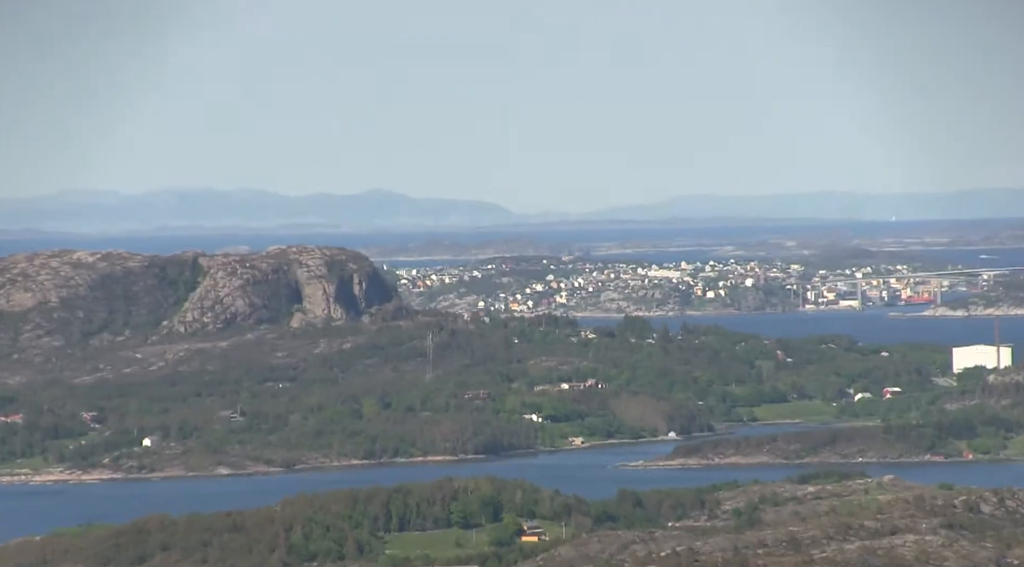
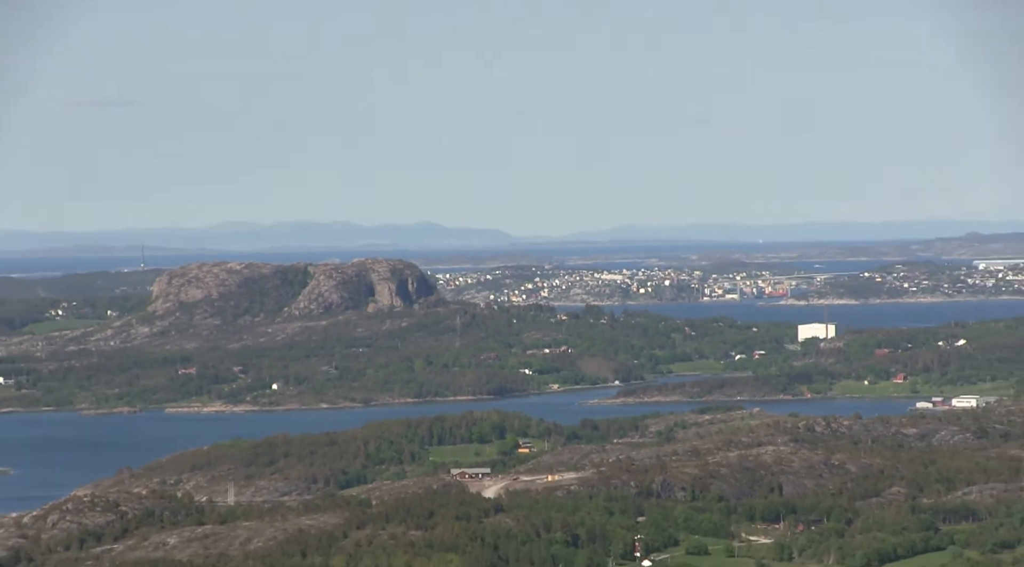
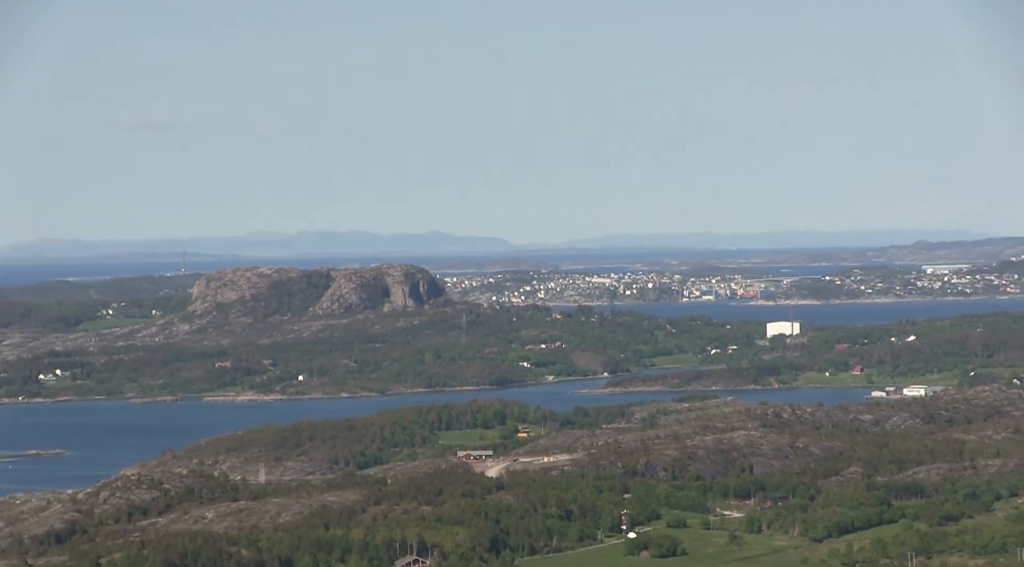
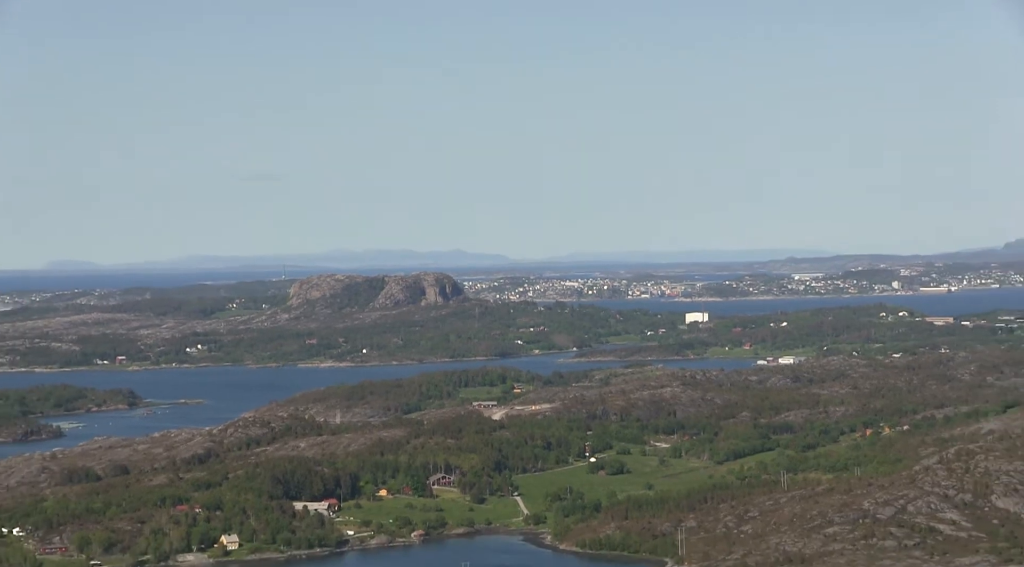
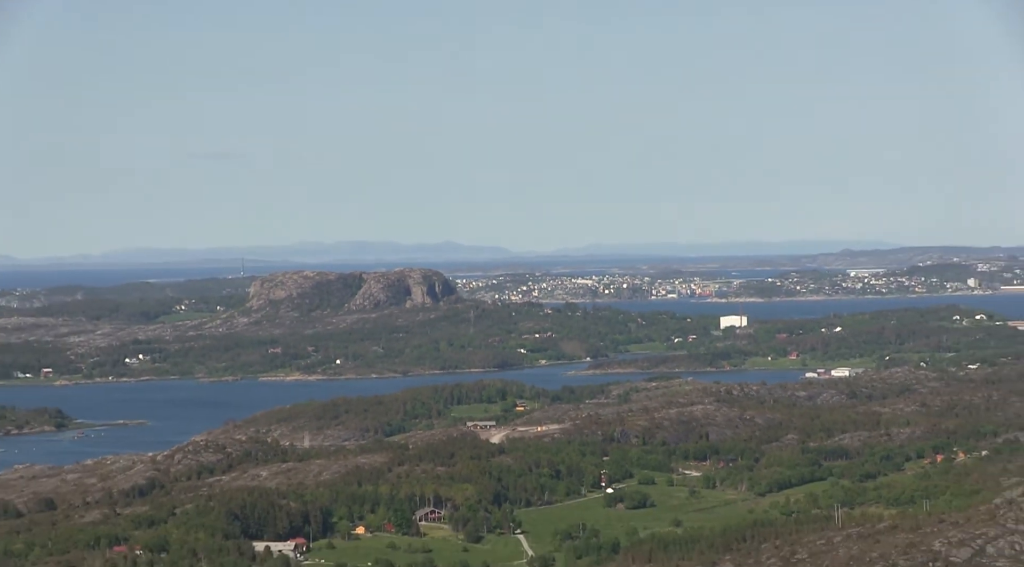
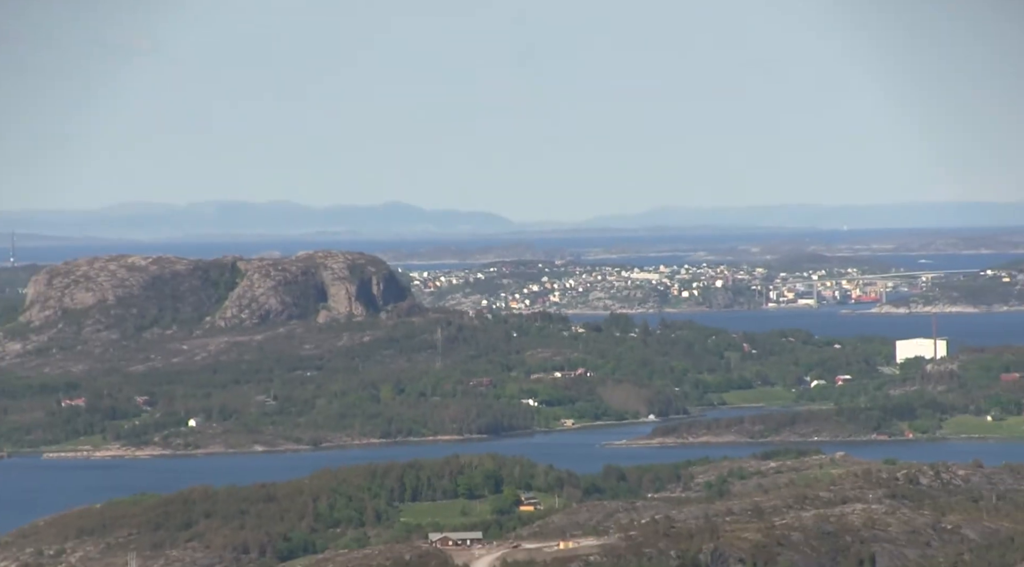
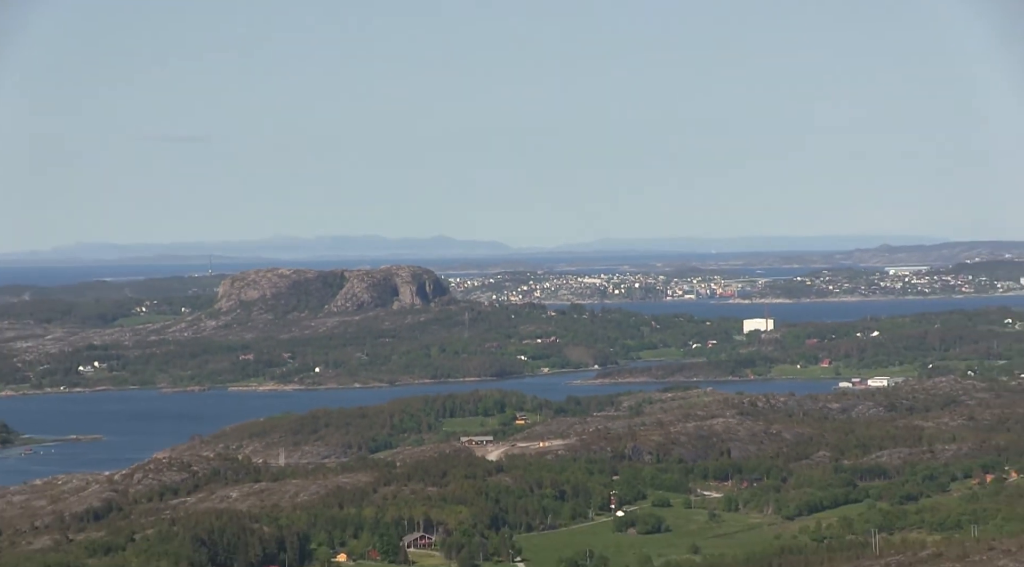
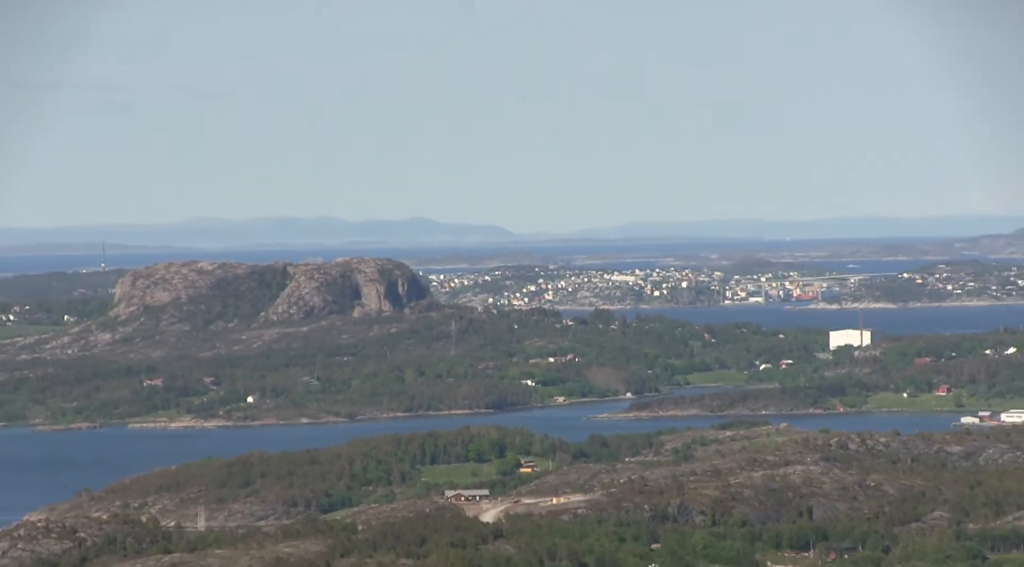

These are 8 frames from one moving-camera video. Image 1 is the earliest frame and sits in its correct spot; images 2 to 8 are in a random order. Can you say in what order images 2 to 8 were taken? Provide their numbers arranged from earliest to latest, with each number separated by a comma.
6, 8, 2, 3, 7, 5, 4
